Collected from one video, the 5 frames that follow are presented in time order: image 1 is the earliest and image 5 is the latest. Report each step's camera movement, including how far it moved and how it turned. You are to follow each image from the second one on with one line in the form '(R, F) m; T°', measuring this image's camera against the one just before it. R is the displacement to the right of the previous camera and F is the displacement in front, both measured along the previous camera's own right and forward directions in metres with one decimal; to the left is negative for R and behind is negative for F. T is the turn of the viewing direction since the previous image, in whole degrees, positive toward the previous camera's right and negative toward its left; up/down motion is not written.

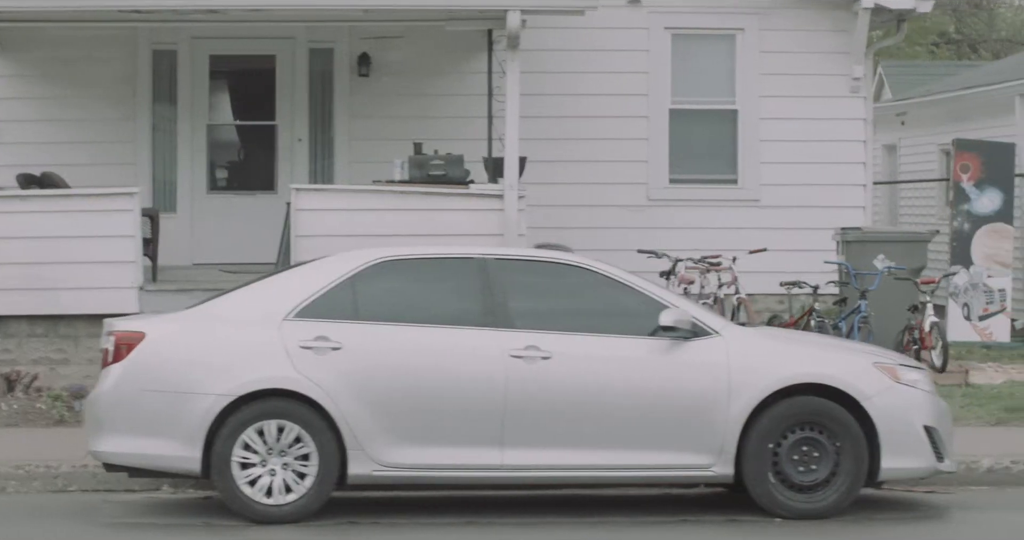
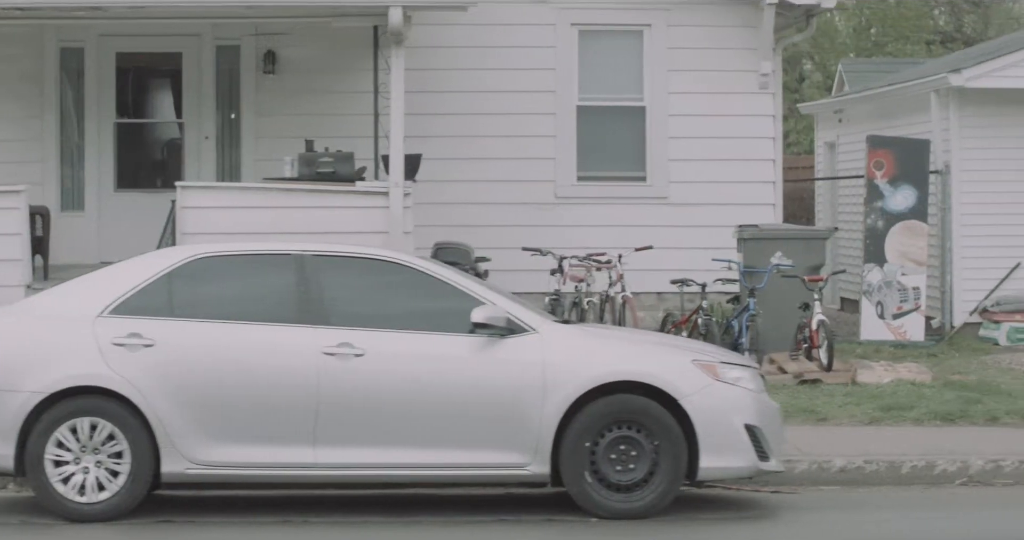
(+0.9, +0.1) m; -2°
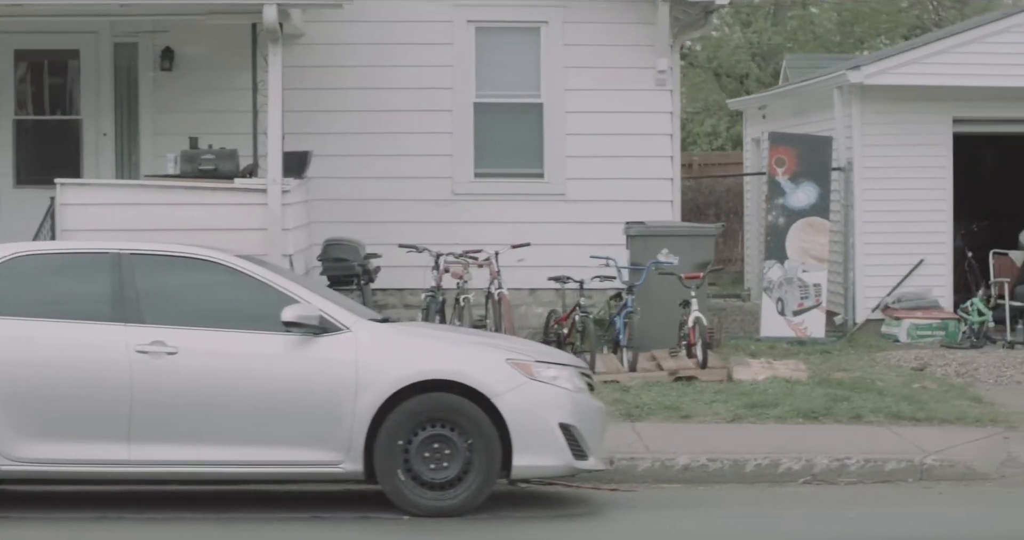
(+0.9, 0.0) m; -1°
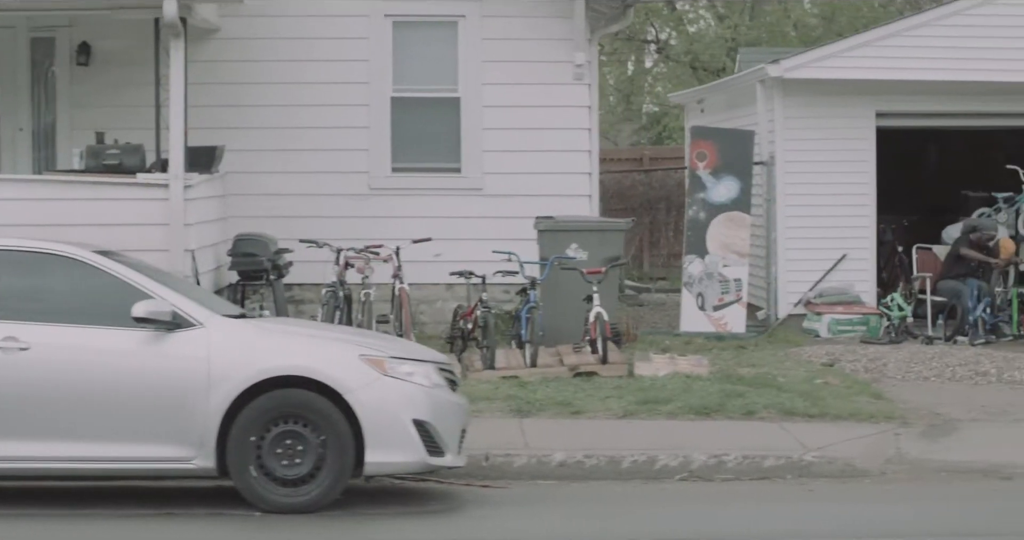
(+0.7, 0.0) m; -1°
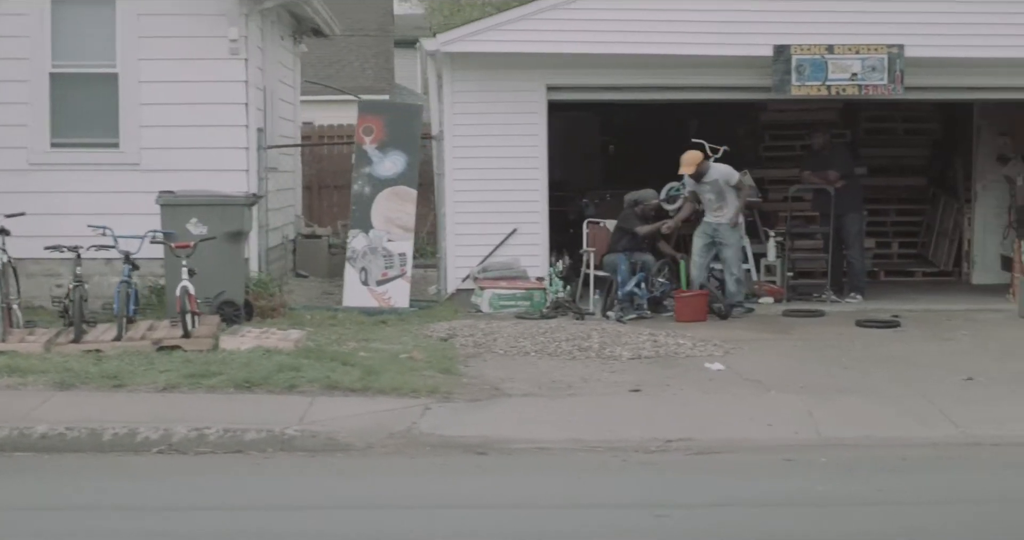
(+2.9, +0.1) m; -3°
